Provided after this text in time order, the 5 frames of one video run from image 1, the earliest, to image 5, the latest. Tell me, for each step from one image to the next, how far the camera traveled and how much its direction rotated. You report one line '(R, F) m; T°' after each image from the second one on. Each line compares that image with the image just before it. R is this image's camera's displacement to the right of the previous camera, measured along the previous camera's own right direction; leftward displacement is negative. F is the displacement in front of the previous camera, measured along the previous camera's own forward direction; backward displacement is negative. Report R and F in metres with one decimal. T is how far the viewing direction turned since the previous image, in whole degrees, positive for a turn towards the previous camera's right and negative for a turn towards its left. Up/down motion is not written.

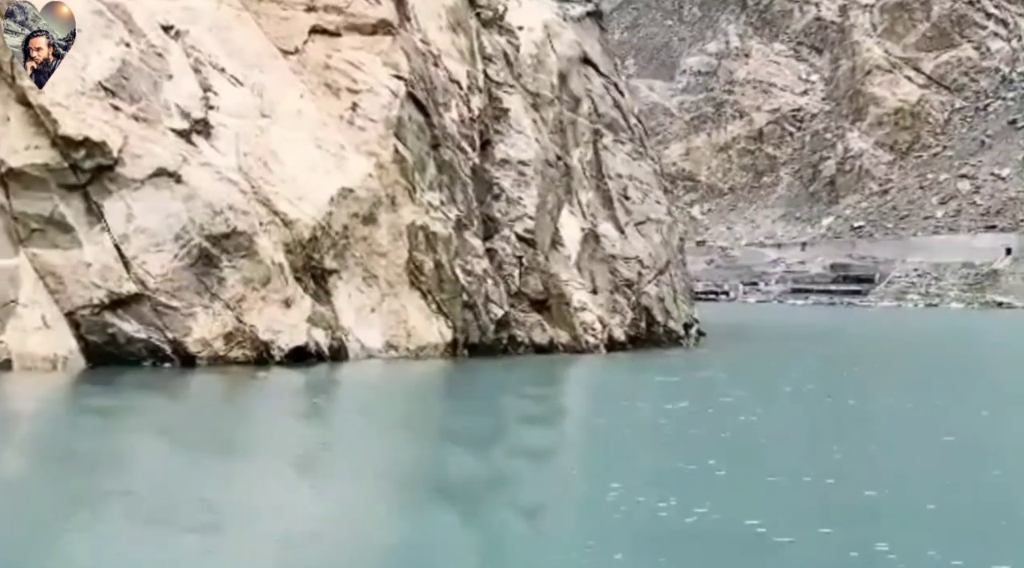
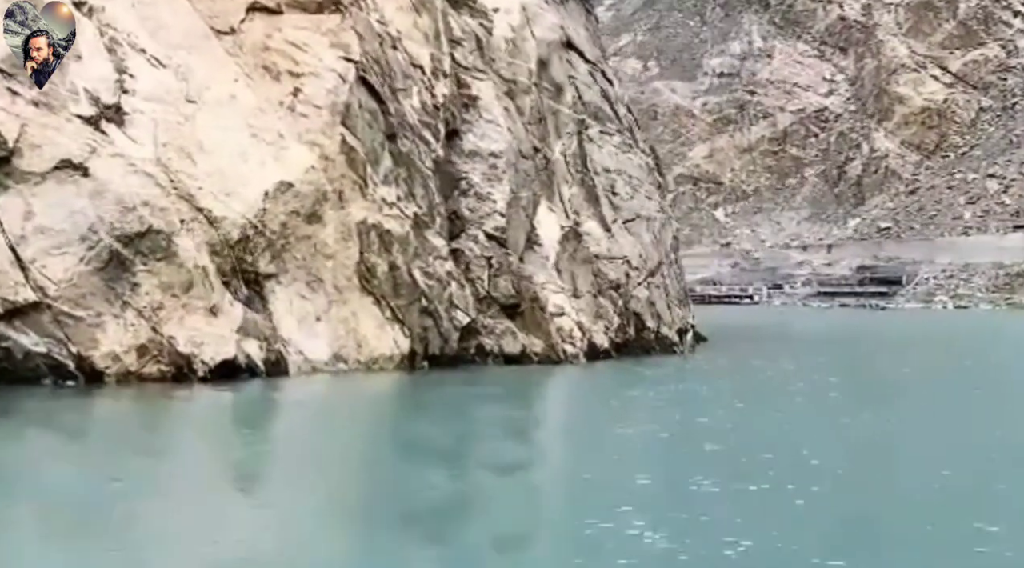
(+1.0, +2.4) m; -1°
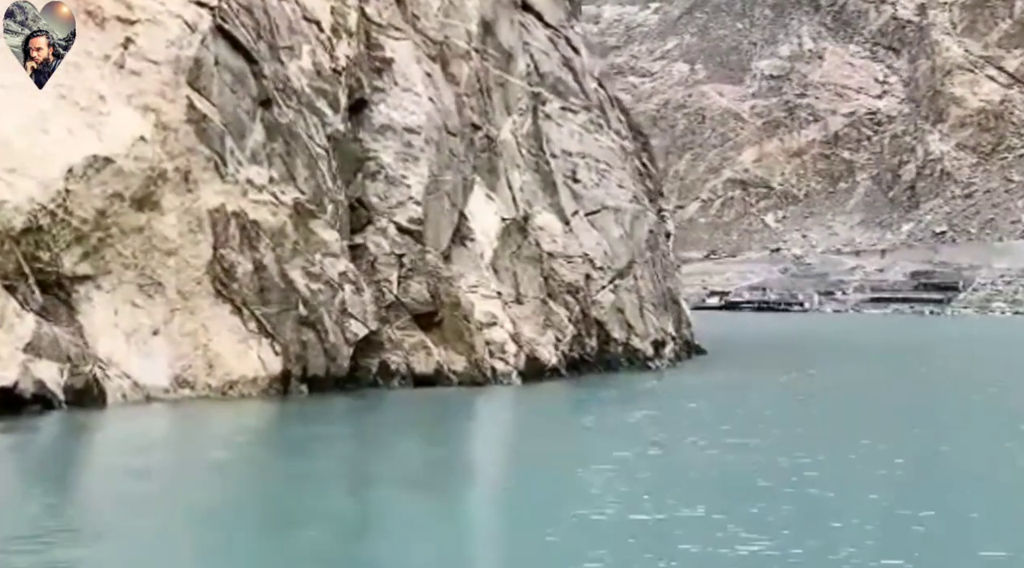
(+2.0, +4.7) m; -2°
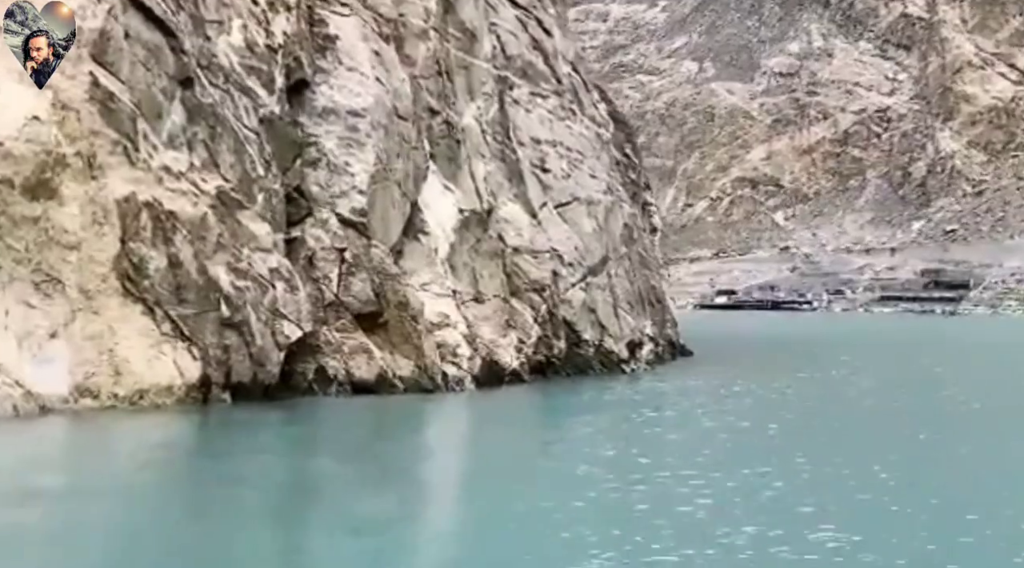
(+0.8, +1.7) m; 0°
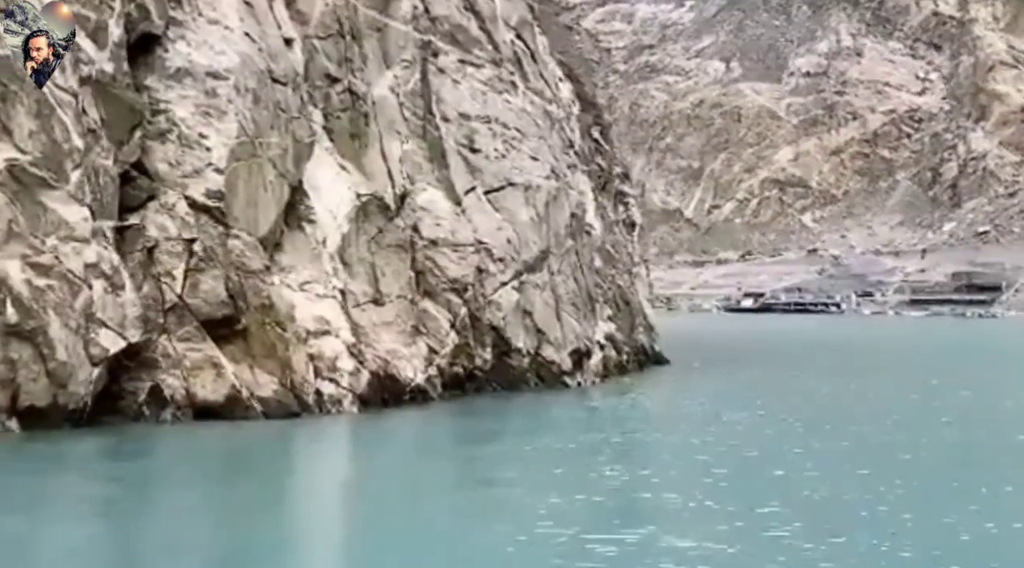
(+1.5, +3.5) m; -1°
